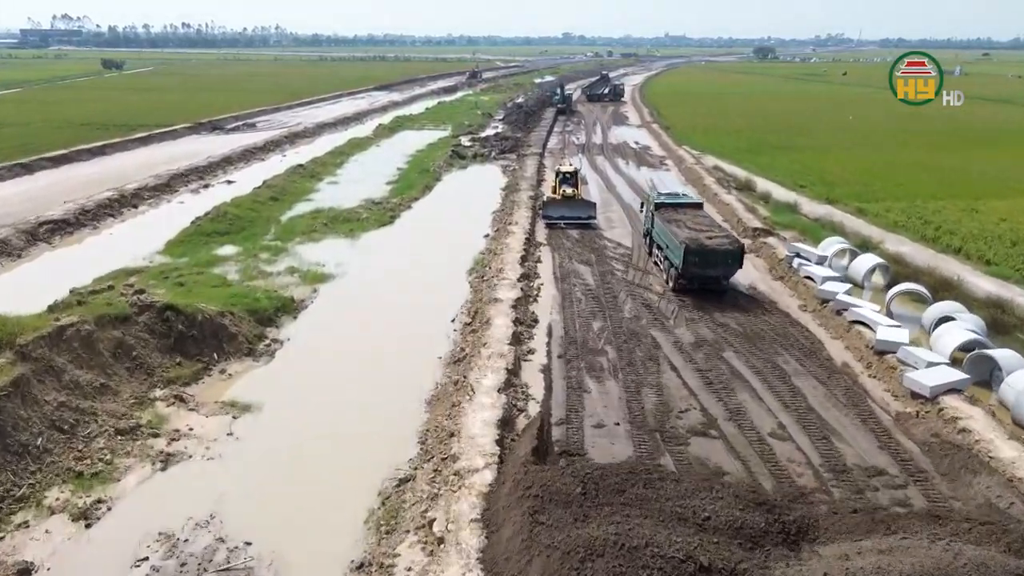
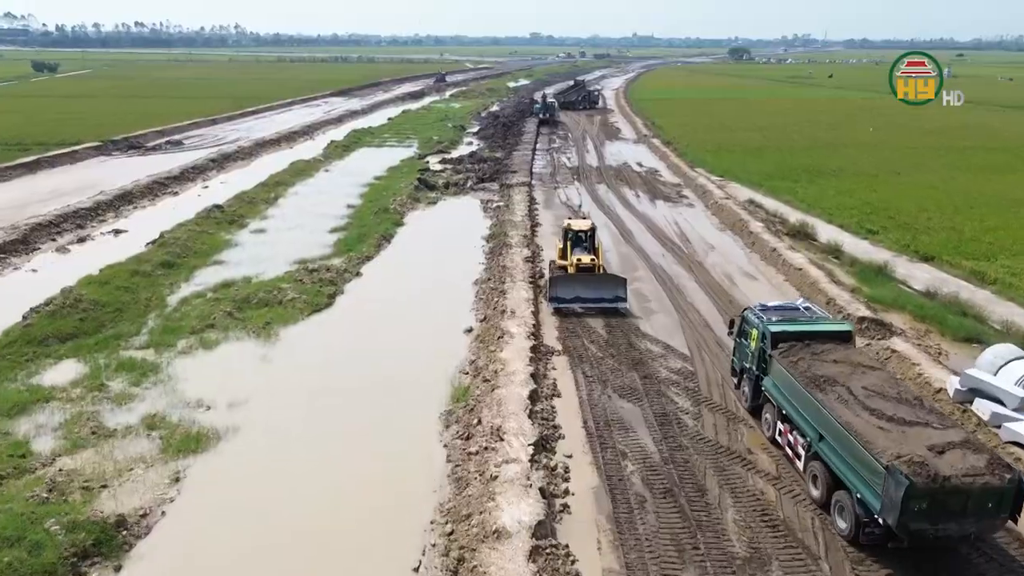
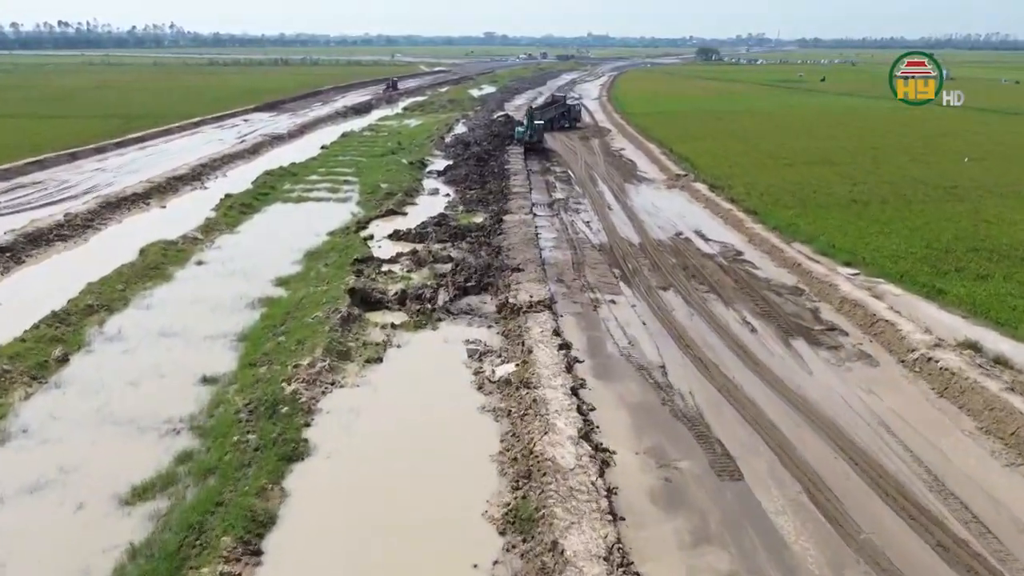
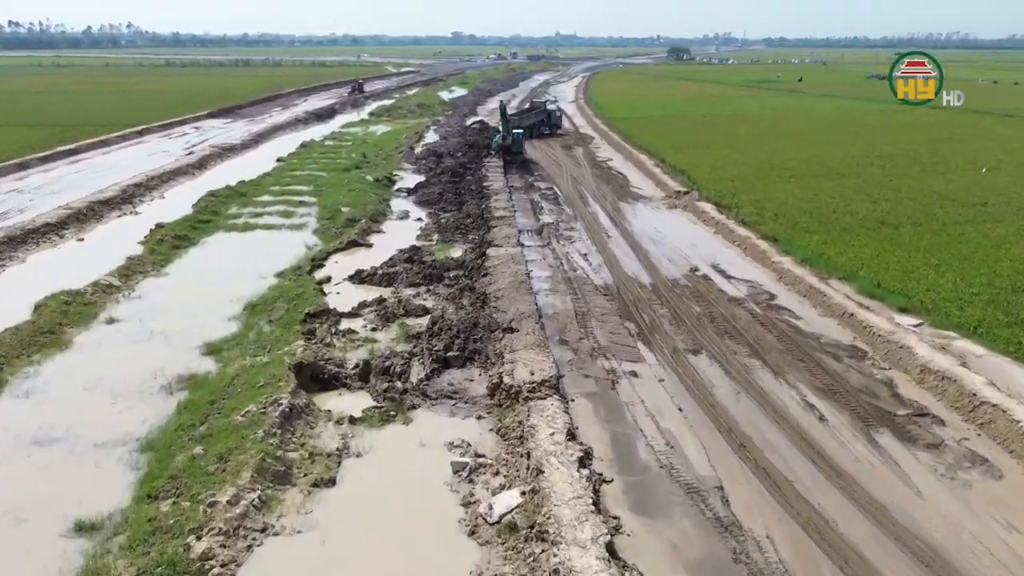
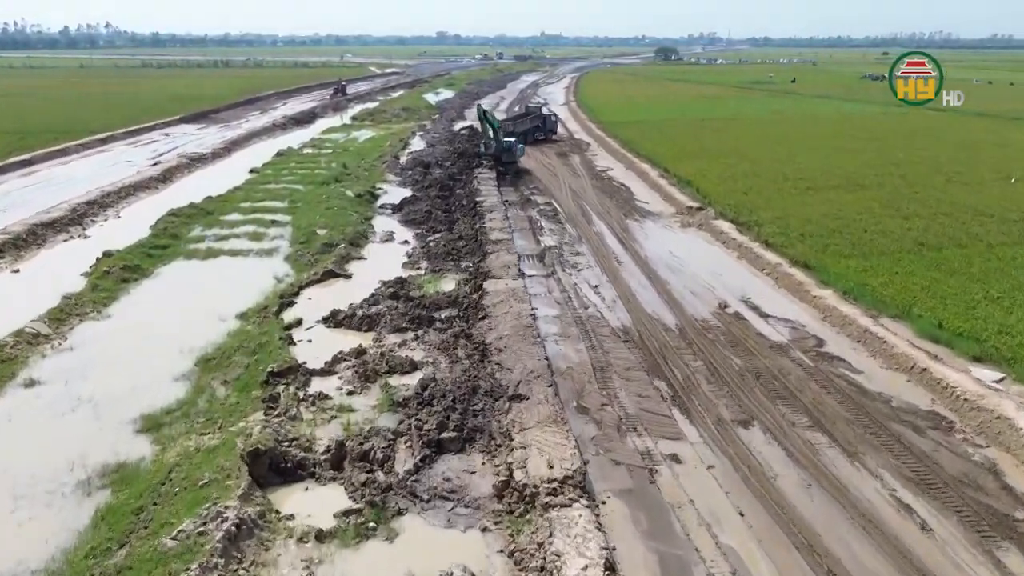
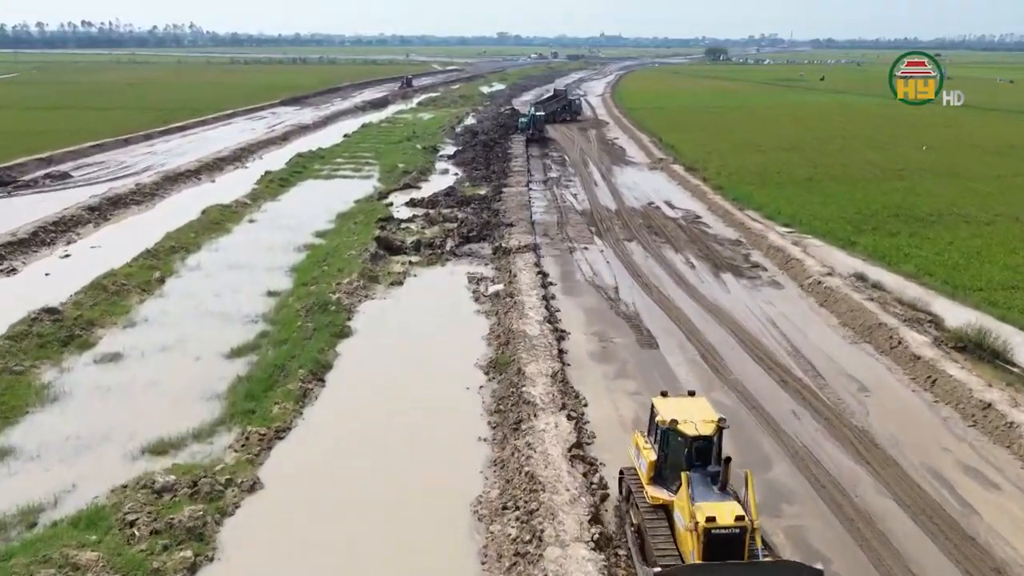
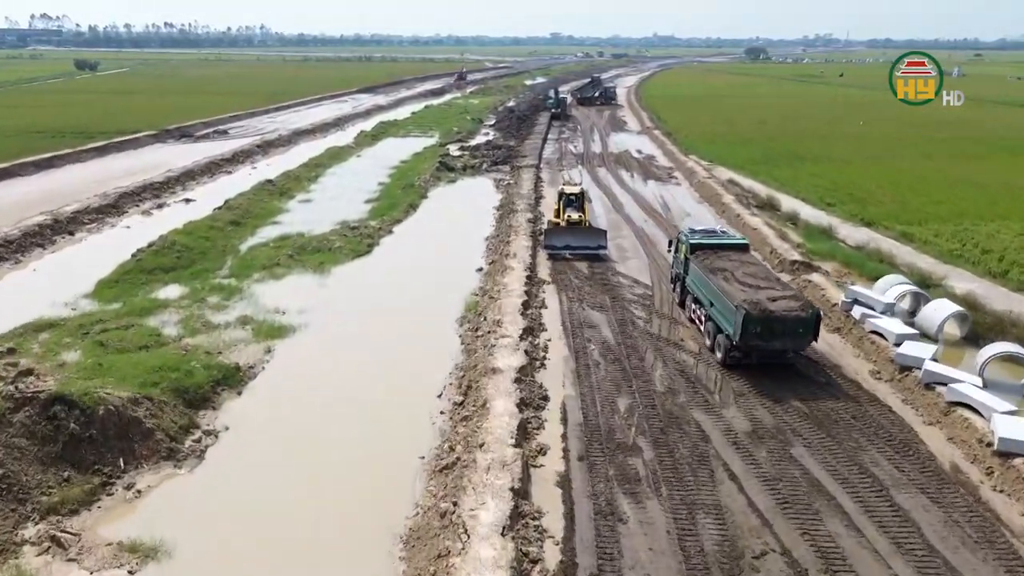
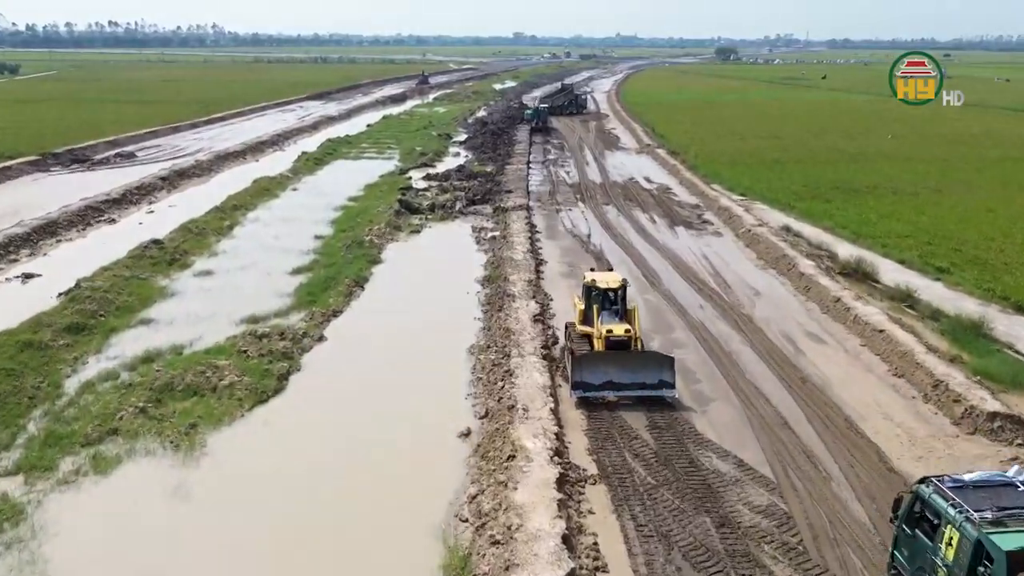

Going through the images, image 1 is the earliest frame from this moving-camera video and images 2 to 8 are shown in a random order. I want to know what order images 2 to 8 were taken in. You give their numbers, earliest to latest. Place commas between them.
7, 2, 8, 6, 3, 4, 5
